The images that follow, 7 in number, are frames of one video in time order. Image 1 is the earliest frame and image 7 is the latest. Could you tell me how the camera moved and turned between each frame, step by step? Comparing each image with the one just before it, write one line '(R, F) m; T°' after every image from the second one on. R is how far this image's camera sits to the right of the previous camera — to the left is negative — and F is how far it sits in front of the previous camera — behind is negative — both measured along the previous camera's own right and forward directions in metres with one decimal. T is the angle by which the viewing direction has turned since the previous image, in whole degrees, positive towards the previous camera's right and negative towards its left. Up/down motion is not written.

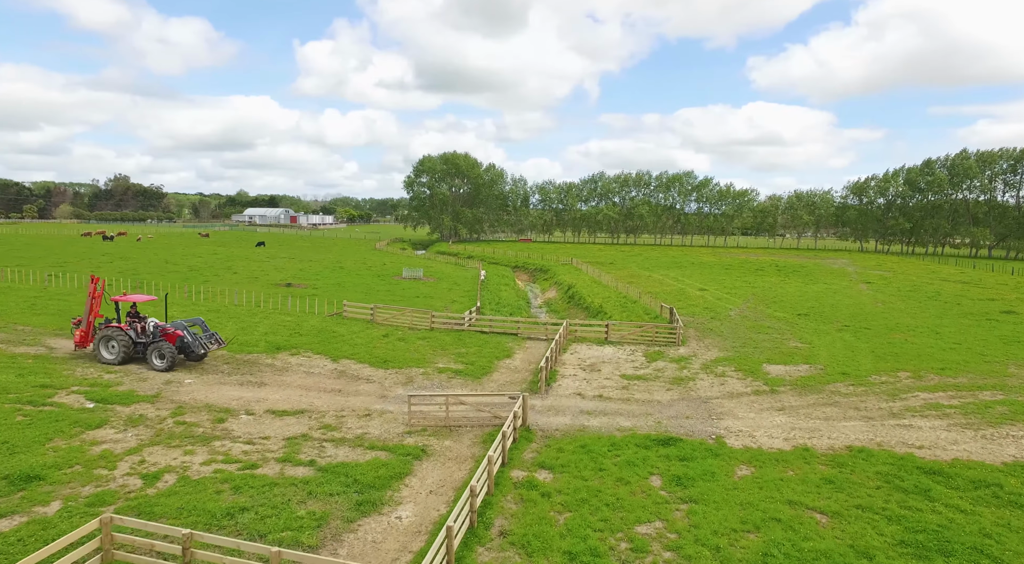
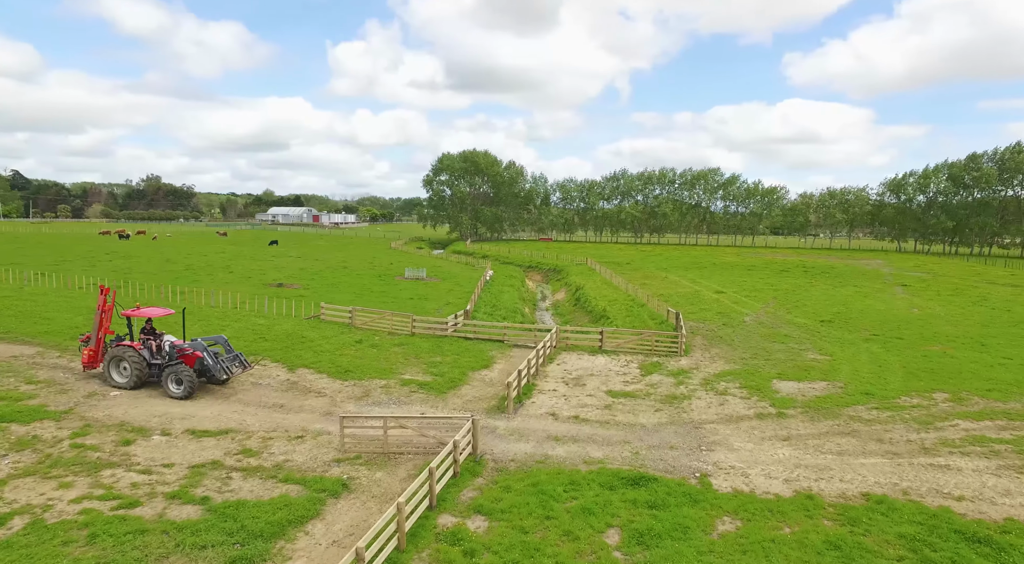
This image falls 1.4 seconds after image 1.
(+2.5, +3.5) m; -3°
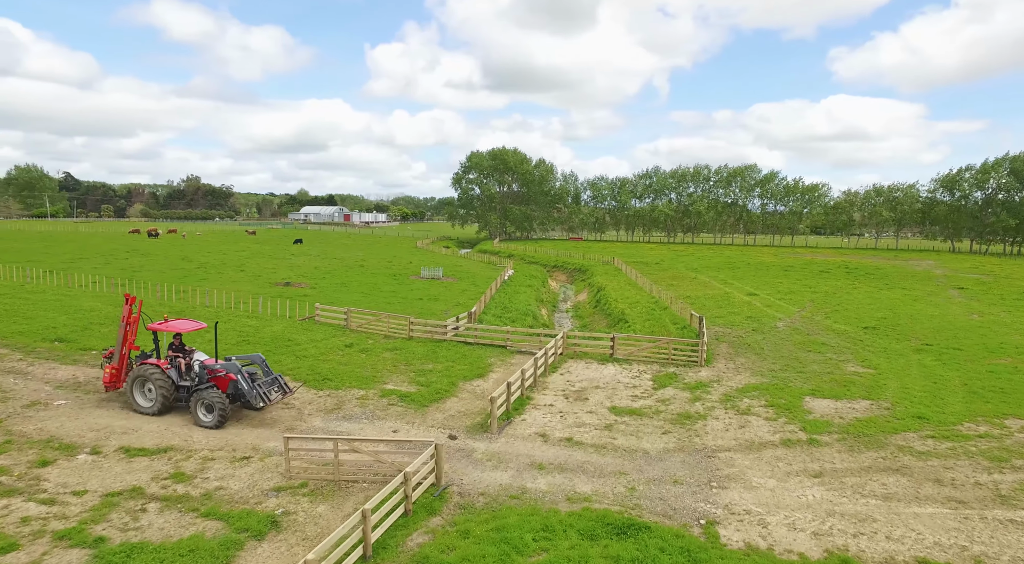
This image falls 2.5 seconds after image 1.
(+1.6, +3.1) m; -3°
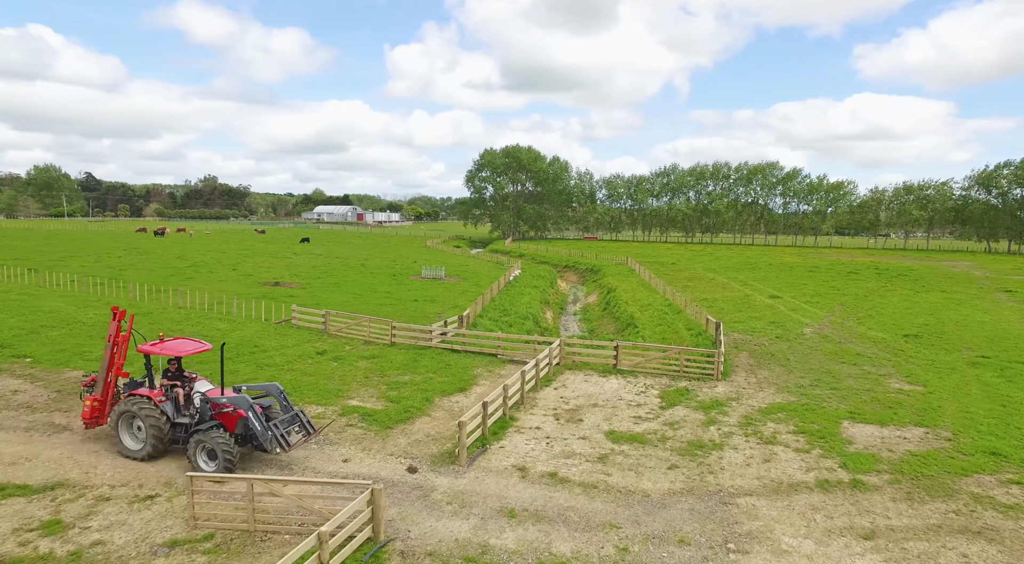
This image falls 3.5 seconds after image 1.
(+1.2, +3.6) m; -2°
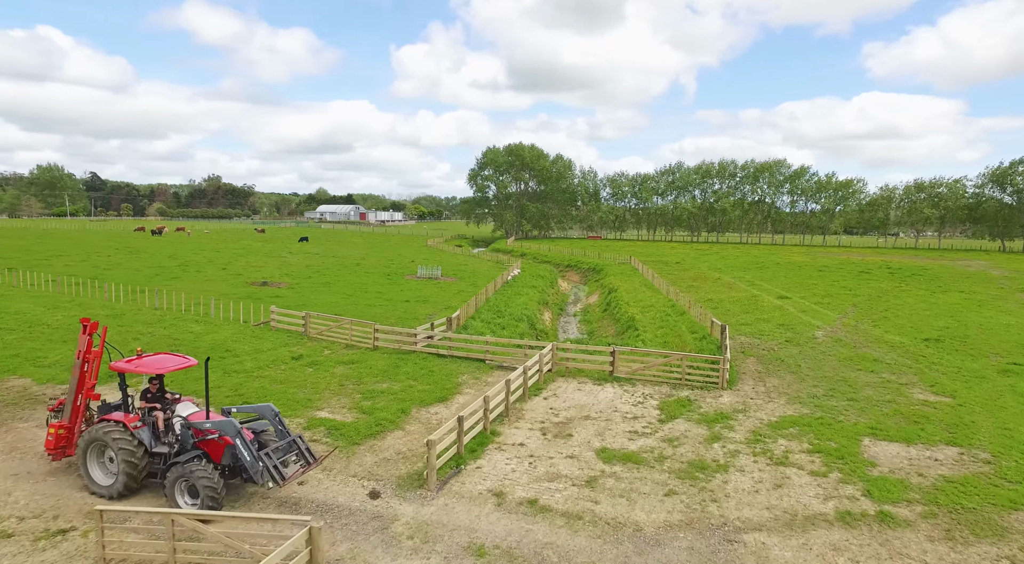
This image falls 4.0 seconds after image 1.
(+0.7, +2.0) m; -1°
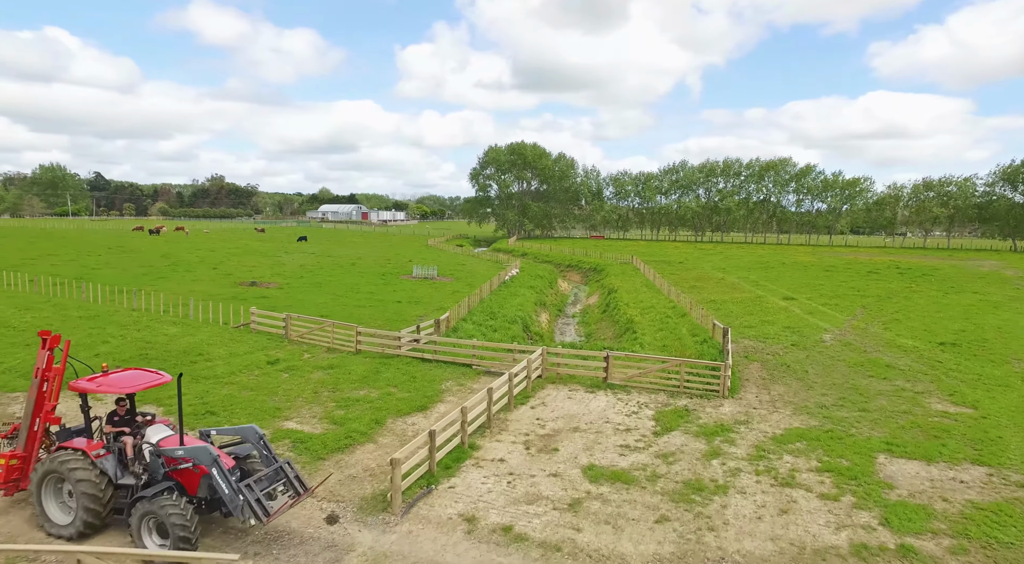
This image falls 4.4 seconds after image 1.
(+0.6, +1.5) m; 0°
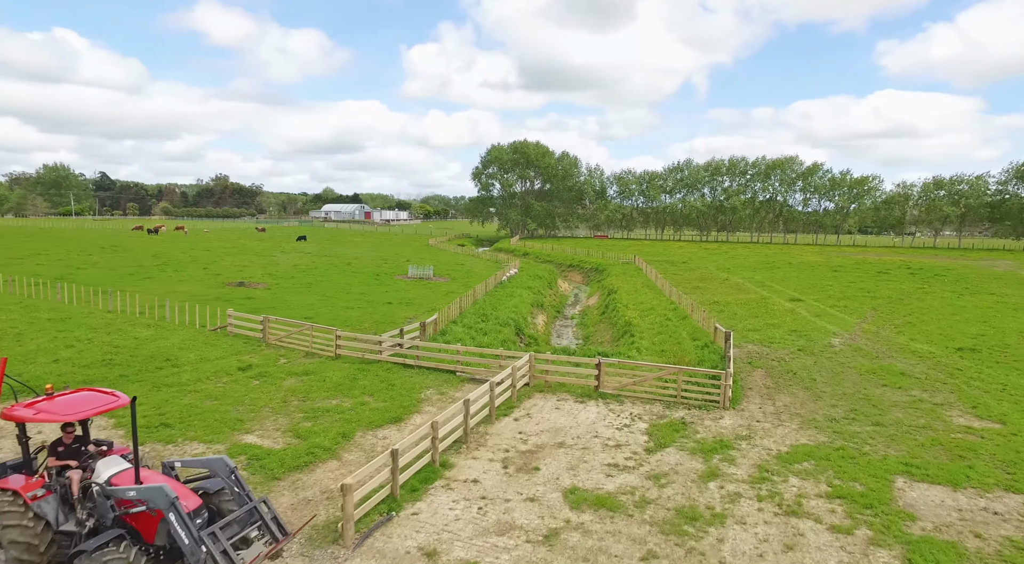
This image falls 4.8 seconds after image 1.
(+0.7, +1.6) m; -1°
